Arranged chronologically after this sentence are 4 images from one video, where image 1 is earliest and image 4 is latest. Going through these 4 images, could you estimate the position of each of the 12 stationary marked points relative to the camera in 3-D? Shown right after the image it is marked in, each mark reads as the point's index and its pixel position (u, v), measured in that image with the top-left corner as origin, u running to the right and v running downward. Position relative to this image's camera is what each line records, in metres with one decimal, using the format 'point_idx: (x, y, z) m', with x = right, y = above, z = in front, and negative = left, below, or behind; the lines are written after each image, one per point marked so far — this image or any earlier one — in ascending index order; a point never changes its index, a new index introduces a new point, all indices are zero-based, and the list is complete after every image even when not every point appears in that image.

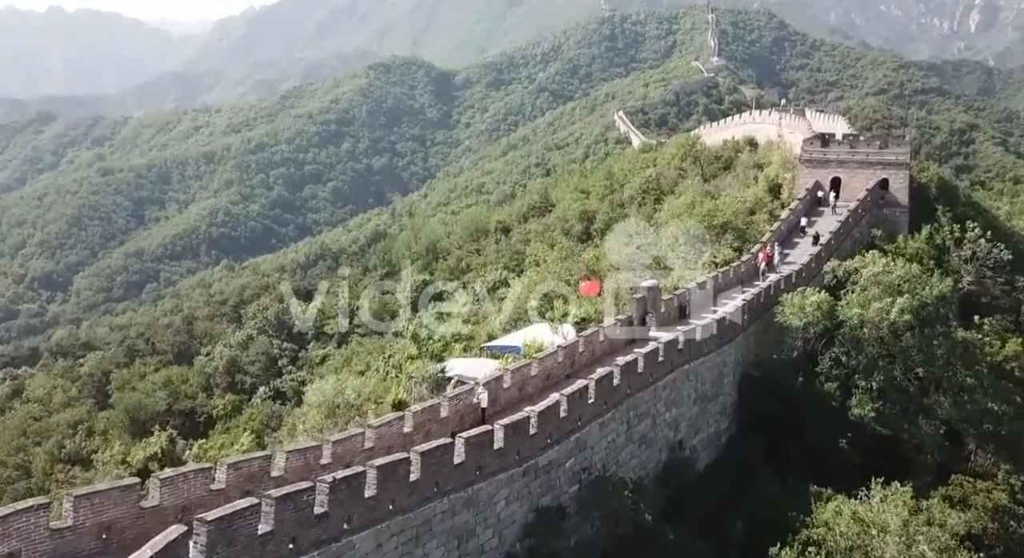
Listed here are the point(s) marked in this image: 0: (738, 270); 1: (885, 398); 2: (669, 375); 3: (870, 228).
0: (+4.0, +0.1, +15.2) m
1: (+5.4, -1.7, +11.9) m
2: (+2.0, -1.2, +10.1) m
3: (+7.8, +1.0, +17.8) m
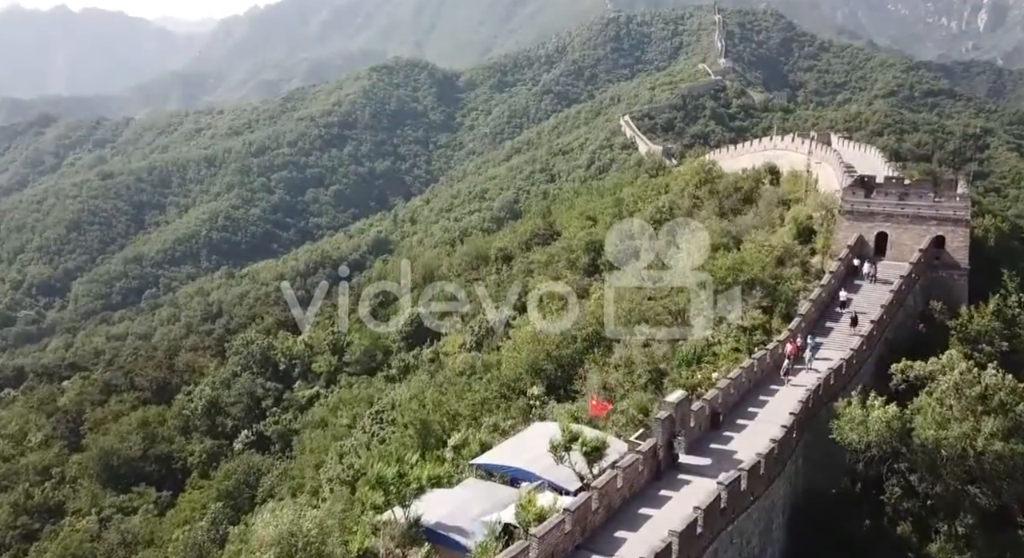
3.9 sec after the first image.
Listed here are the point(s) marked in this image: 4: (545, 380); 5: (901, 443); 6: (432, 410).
0: (+4.0, -1.3, +12.8) m
1: (+5.4, -3.1, +9.6) m
2: (+1.9, -2.6, +7.8) m
3: (+7.8, -0.4, +15.5) m
4: (+0.8, -2.5, +18.2) m
5: (+4.8, -2.0, +10.0) m
6: (-1.9, -3.3, +19.4) m
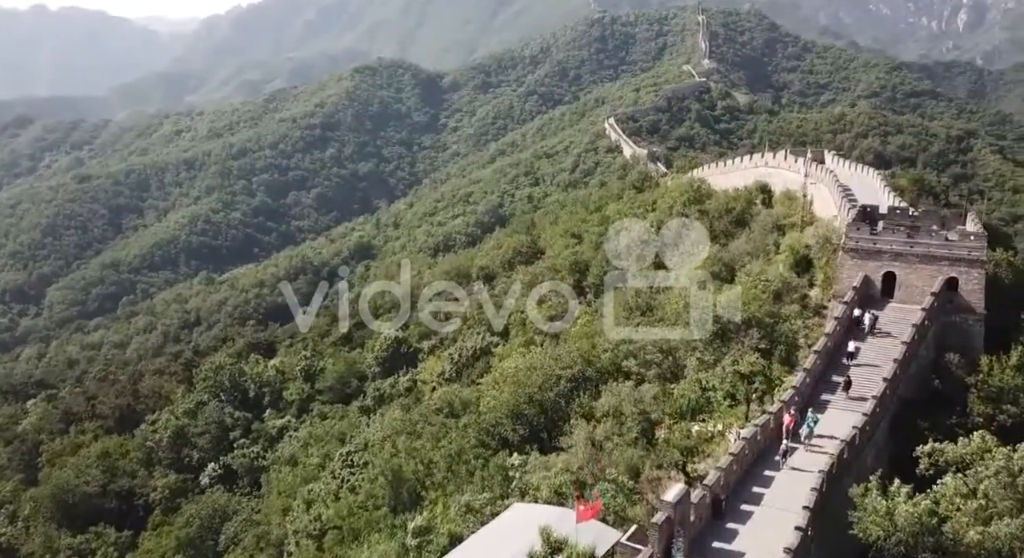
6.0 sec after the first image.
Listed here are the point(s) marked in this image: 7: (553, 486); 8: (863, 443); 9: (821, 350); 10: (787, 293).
0: (+3.6, -2.1, +11.5) m
1: (+5.1, -3.9, +8.3) m
2: (+1.6, -3.4, +6.5) m
3: (+7.4, -1.2, +14.2) m
4: (+0.3, -3.3, +16.9) m
5: (+4.5, -2.8, +8.8) m
6: (-2.4, -4.1, +18.0) m
7: (+0.7, -3.4, +13.4) m
8: (+4.9, -2.3, +11.5) m
9: (+5.1, -1.2, +13.4) m
10: (+5.9, -0.3, +17.6) m
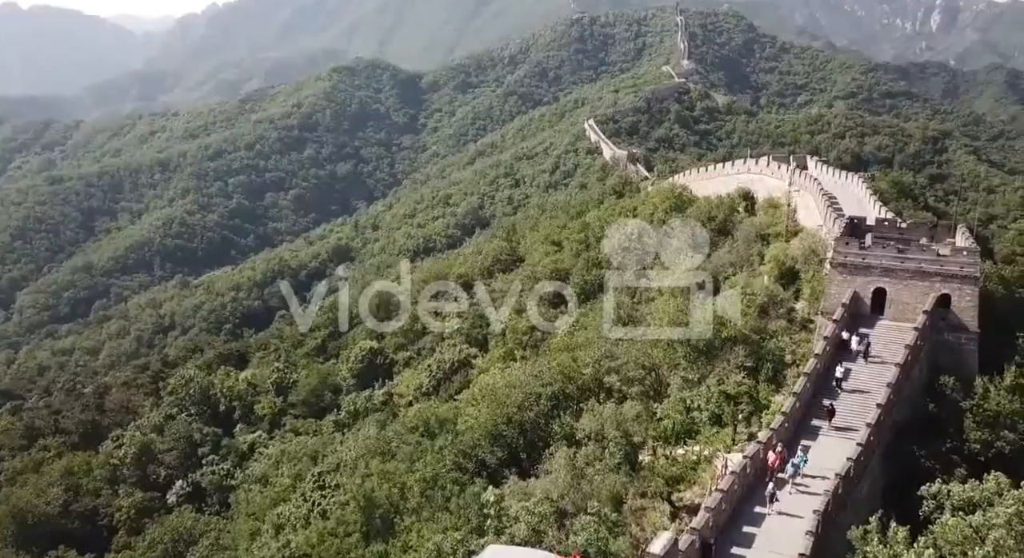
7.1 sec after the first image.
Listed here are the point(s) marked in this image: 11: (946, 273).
0: (+3.3, -2.4, +10.9) m
1: (+4.9, -4.2, +7.7) m
2: (+1.4, -3.7, +5.8) m
3: (+7.0, -1.5, +13.7) m
4: (-0.1, -3.7, +16.2) m
5: (+4.2, -3.1, +8.2) m
6: (-2.8, -4.5, +17.3) m
7: (+0.3, -3.8, +12.7) m
8: (+4.6, -2.6, +10.9) m
9: (+4.7, -1.5, +12.8) m
10: (+5.4, -0.6, +17.0) m
11: (+7.6, +0.1, +14.4) m
